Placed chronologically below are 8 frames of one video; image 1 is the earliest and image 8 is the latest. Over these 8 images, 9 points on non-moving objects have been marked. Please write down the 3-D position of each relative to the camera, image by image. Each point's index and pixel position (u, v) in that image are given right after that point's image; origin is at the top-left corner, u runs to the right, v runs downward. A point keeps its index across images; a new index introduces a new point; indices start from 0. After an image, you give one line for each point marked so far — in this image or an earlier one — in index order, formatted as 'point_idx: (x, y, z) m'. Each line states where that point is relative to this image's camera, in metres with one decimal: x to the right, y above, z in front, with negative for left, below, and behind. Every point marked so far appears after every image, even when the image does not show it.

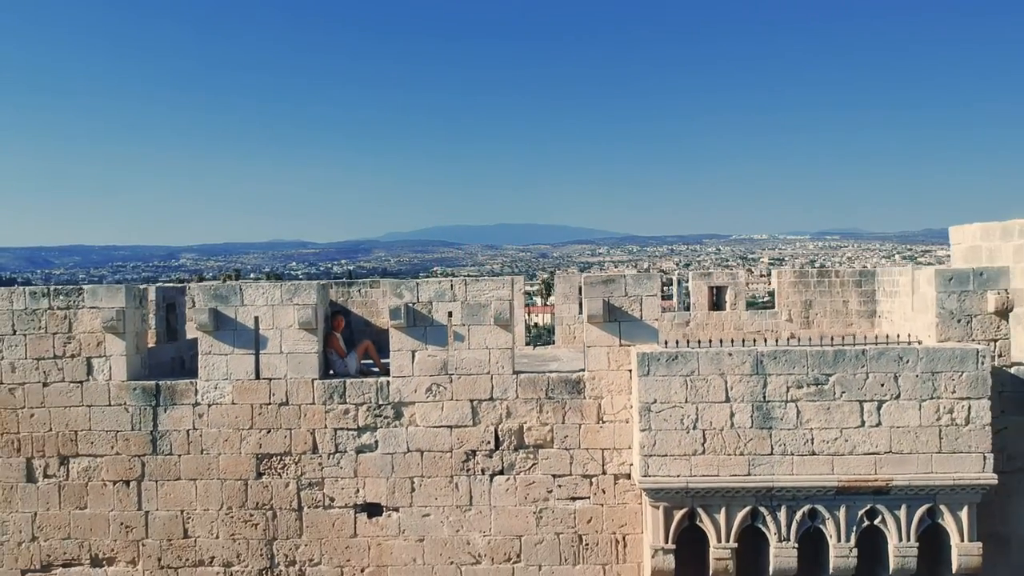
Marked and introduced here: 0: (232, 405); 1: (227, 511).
0: (-2.0, -0.8, +5.1) m
1: (-2.0, -1.6, +5.1) m
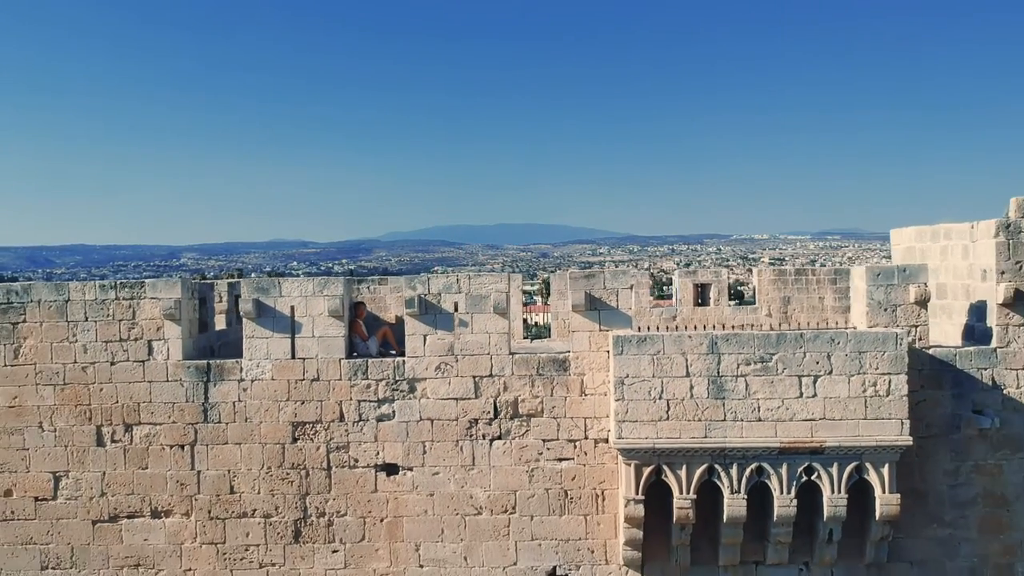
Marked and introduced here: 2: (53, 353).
0: (-2.0, -0.8, +6.0) m
1: (-2.1, -1.5, +6.0) m
2: (-4.0, -0.6, +6.1) m
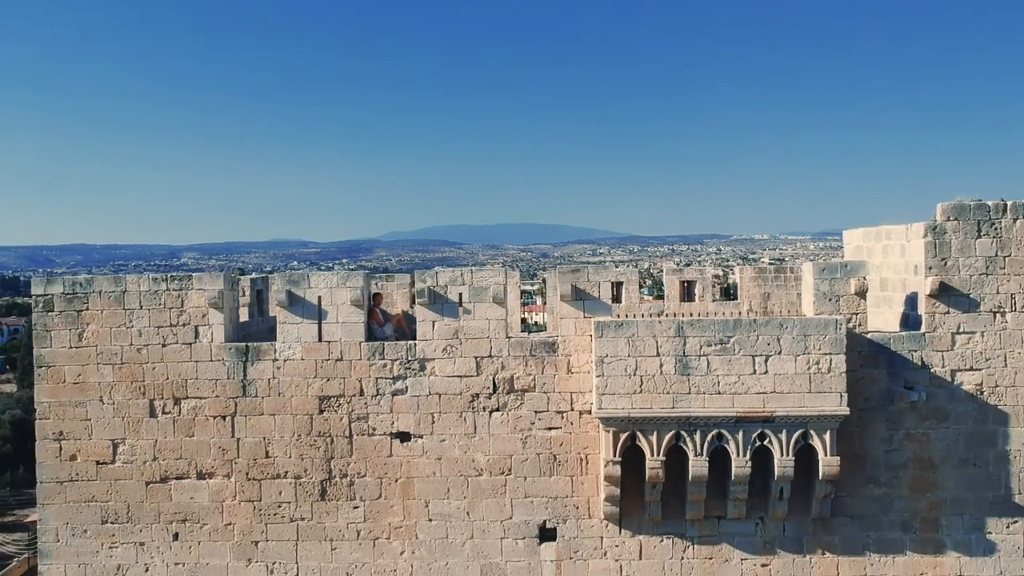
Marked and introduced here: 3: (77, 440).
0: (-2.1, -0.7, +7.0) m
1: (-2.1, -1.5, +7.0) m
2: (-4.0, -0.5, +7.1) m
3: (-4.4, -1.5, +7.1) m
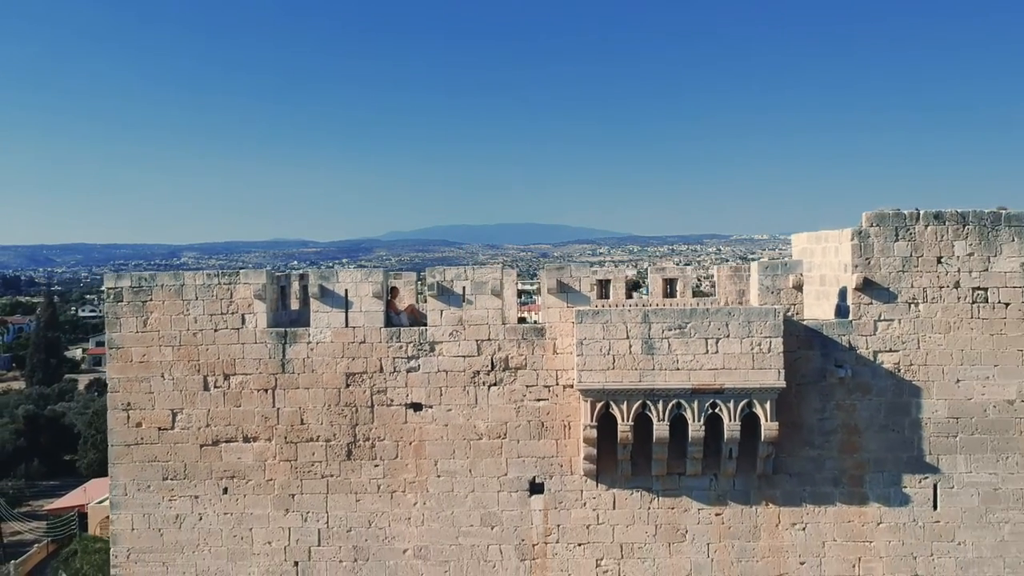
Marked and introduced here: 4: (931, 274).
0: (-2.1, -0.6, +8.3) m
1: (-2.2, -1.4, +8.3) m
2: (-4.0, -0.4, +8.4) m
3: (-4.4, -1.4, +8.5) m
4: (+4.9, +0.2, +8.2) m
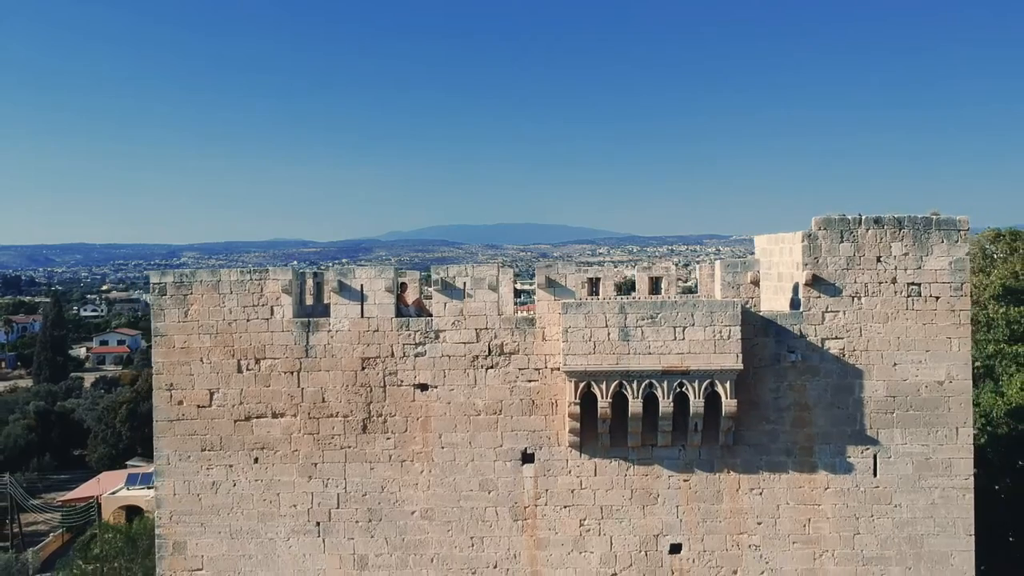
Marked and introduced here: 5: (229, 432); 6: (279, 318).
0: (-2.2, -0.6, +9.5) m
1: (-2.2, -1.3, +9.6) m
2: (-4.1, -0.3, +9.6) m
3: (-4.5, -1.4, +9.7) m
4: (+4.8, +0.2, +9.4) m
5: (-3.9, -2.0, +9.6) m
6: (-3.2, -0.4, +9.6) m
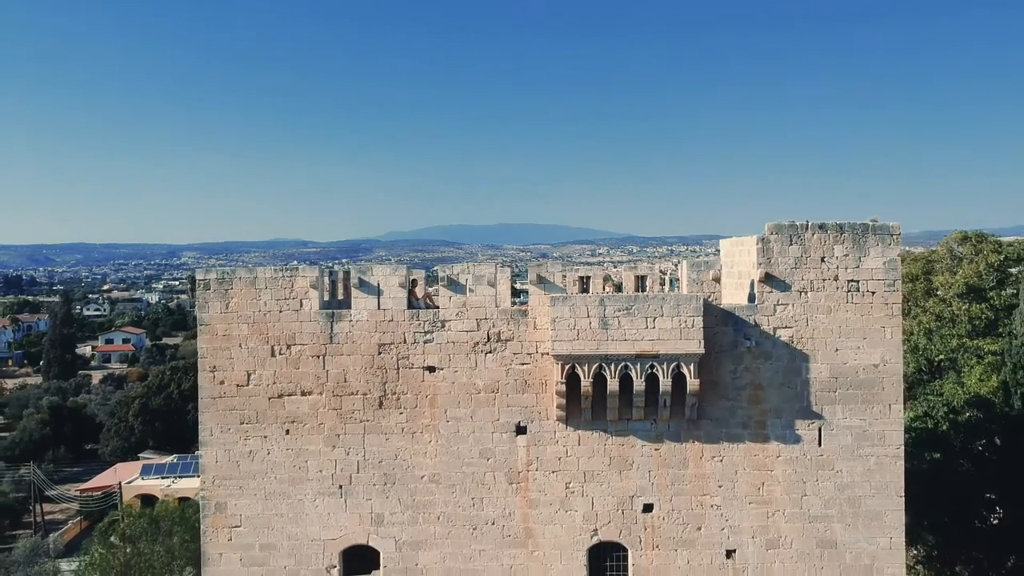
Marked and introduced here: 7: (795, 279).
0: (-2.3, -0.5, +11.1) m
1: (-2.3, -1.3, +11.1) m
2: (-4.2, -0.3, +11.2) m
3: (-4.6, -1.3, +11.2) m
4: (+4.7, +0.3, +11.0) m
5: (-3.9, -1.9, +11.2) m
6: (-3.2, -0.3, +11.1) m
7: (+4.4, +0.1, +11.0) m
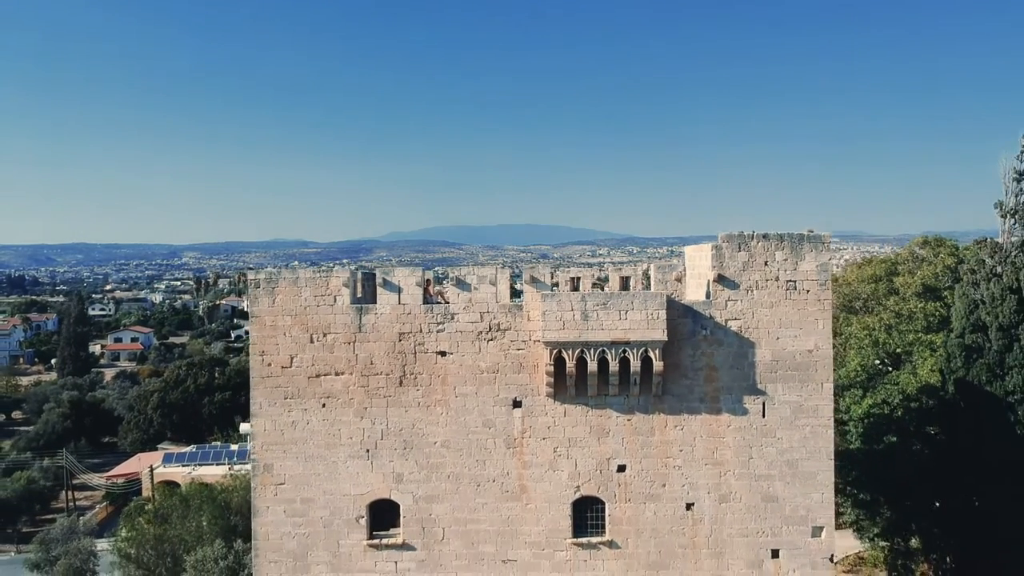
0: (-2.3, -0.5, +13.4) m
1: (-2.4, -1.2, +13.4) m
2: (-4.2, -0.2, +13.5) m
3: (-4.6, -1.3, +13.5) m
4: (+4.7, +0.3, +13.3) m
5: (-4.0, -1.9, +13.5) m
6: (-3.3, -0.3, +13.5) m
7: (+4.3, +0.2, +13.3) m
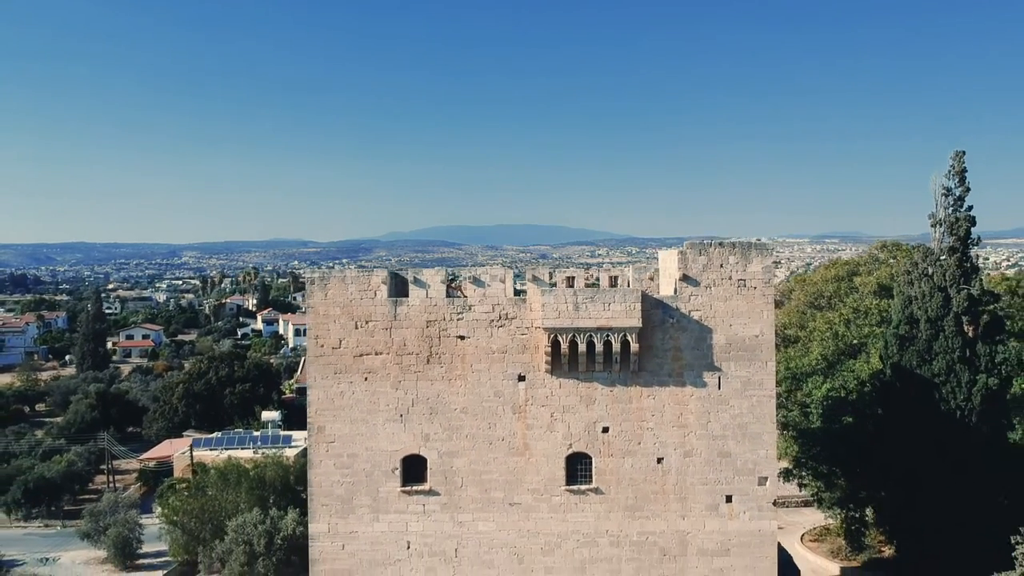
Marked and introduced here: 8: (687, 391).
0: (-2.2, -0.4, +16.7) m
1: (-2.2, -1.2, +16.7) m
2: (-4.1, -0.2, +16.8) m
3: (-4.5, -1.2, +16.8) m
4: (+4.8, +0.4, +16.6) m
5: (-3.9, -1.8, +16.8) m
6: (-3.1, -0.2, +16.7) m
7: (+4.5, +0.2, +16.6) m
8: (+4.1, -2.4, +16.6) m
